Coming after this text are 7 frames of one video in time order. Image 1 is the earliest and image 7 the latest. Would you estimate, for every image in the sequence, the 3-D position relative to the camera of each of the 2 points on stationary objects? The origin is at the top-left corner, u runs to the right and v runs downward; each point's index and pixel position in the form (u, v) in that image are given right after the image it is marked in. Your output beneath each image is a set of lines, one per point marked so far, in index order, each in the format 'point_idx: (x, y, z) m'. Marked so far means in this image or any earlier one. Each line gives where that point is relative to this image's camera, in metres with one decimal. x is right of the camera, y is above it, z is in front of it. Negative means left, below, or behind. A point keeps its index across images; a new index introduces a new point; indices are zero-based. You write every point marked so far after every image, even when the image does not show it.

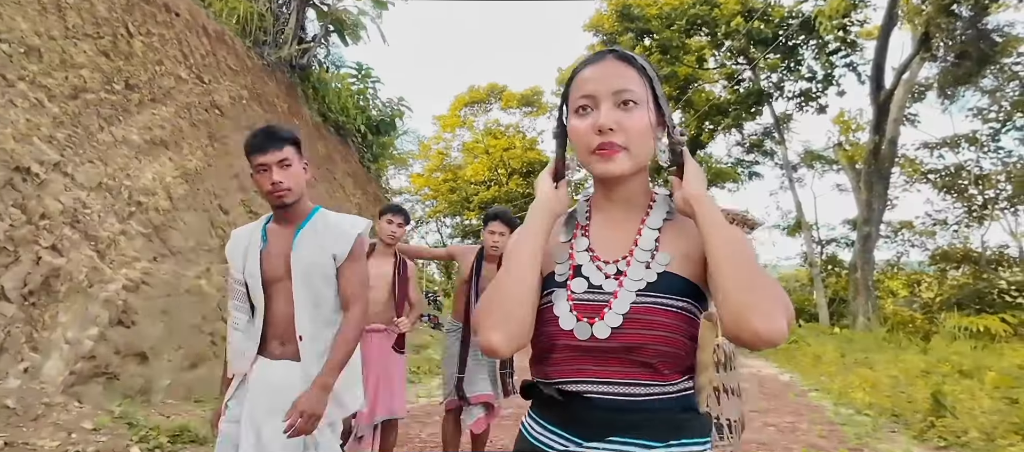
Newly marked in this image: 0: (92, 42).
0: (-3.9, +1.7, +4.8) m
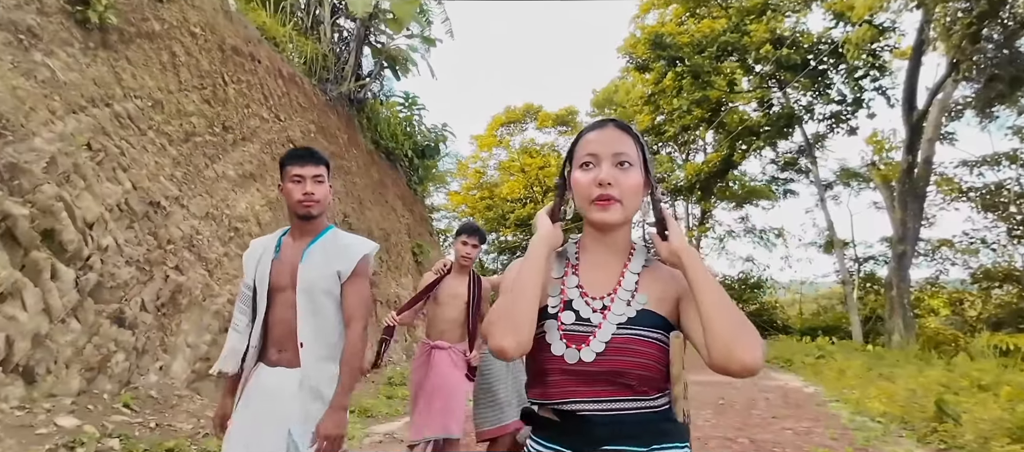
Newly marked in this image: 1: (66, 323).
0: (-3.5, +1.5, +5.7) m
1: (-3.2, -0.7, +3.7) m
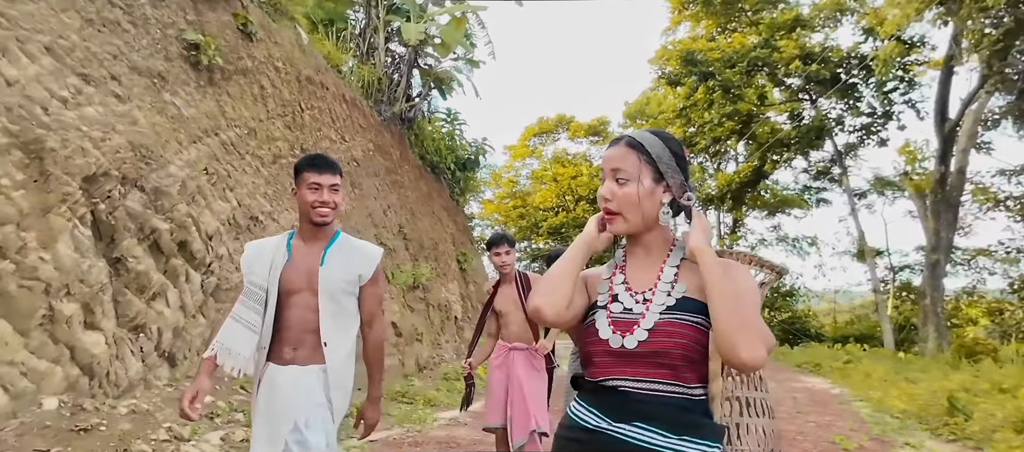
0: (-2.9, +1.3, +6.5) m
1: (-2.8, -0.8, +4.5) m
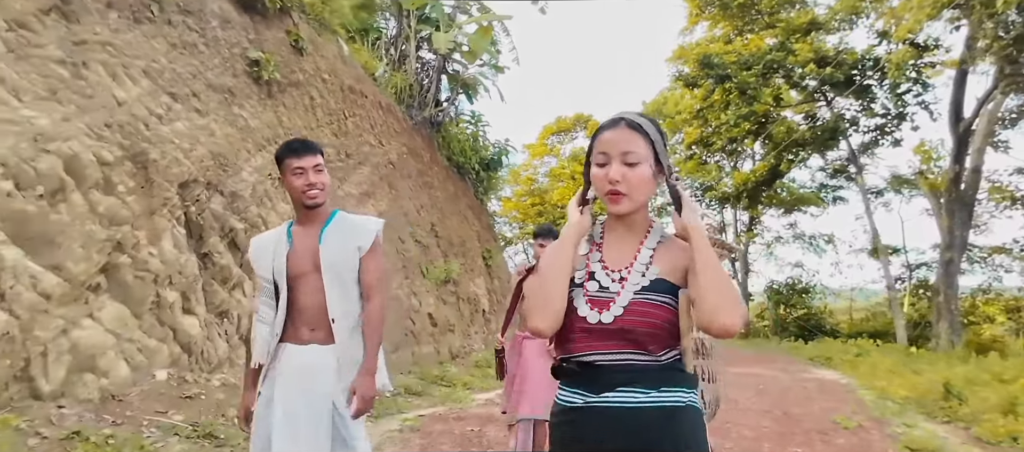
0: (-2.5, +1.4, +7.1) m
1: (-2.4, -0.8, +5.1) m
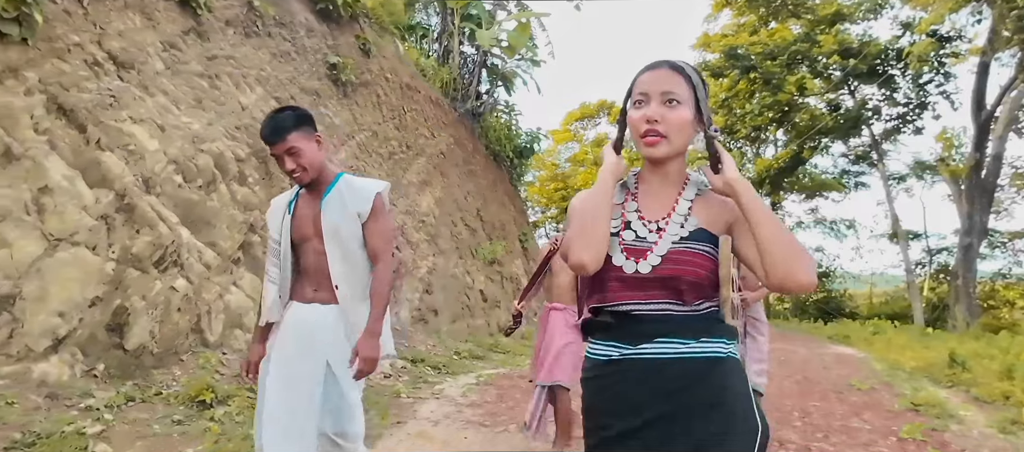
0: (-1.8, +1.6, +7.9) m
1: (-1.8, -0.6, +6.0) m
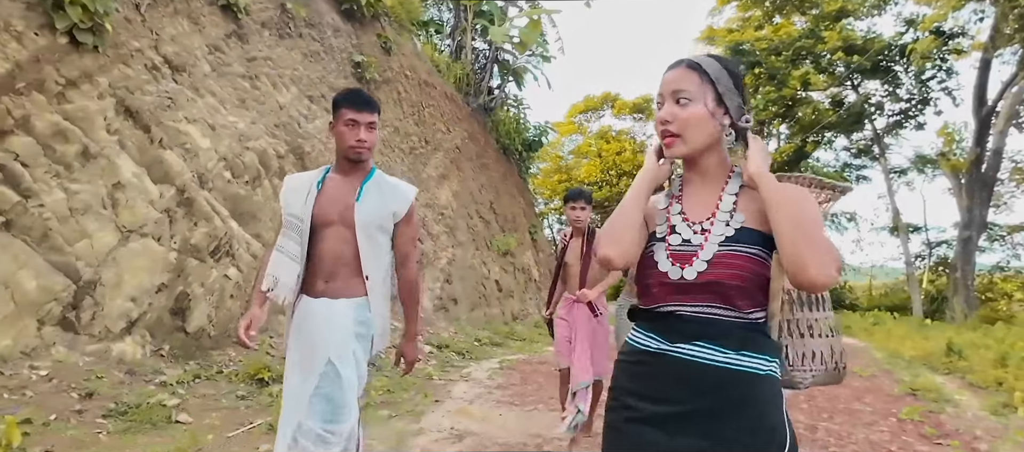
0: (-1.6, +1.7, +8.2) m
1: (-1.6, -0.5, +6.3) m
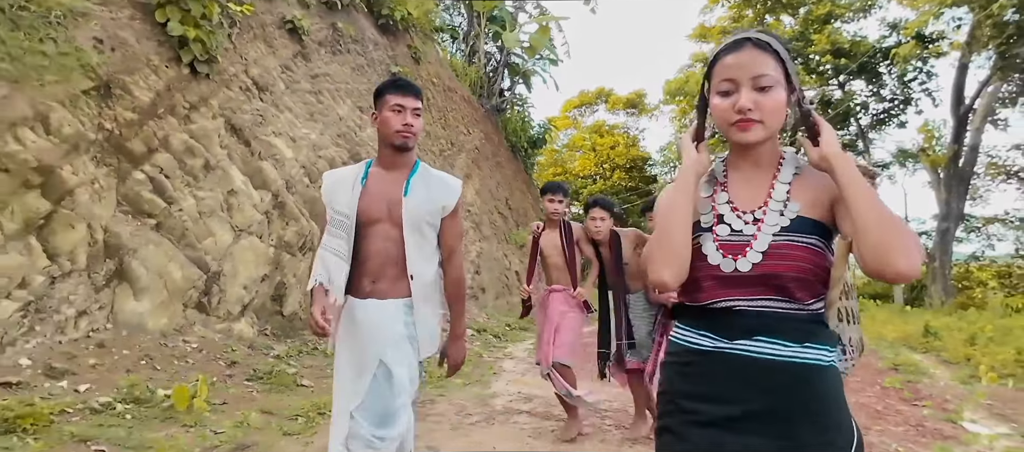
0: (-1.3, +1.8, +8.9) m
1: (-1.2, -0.5, +7.0) m
